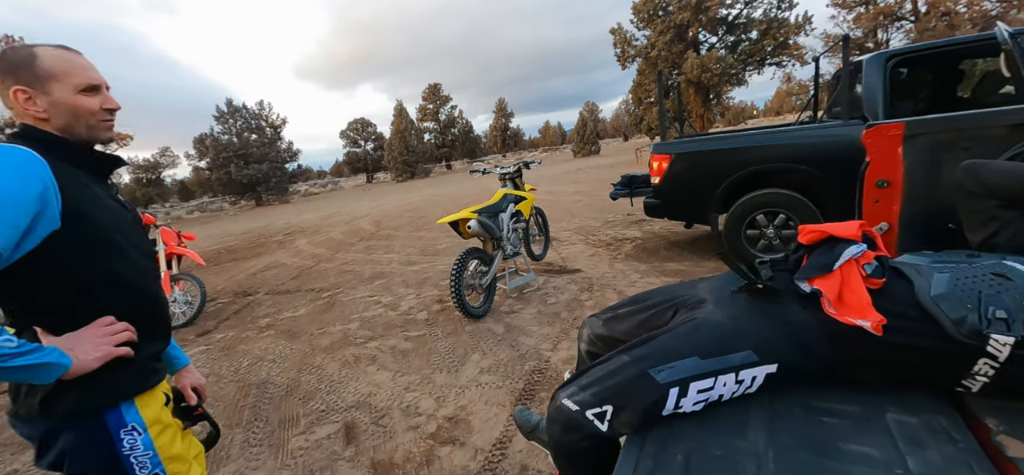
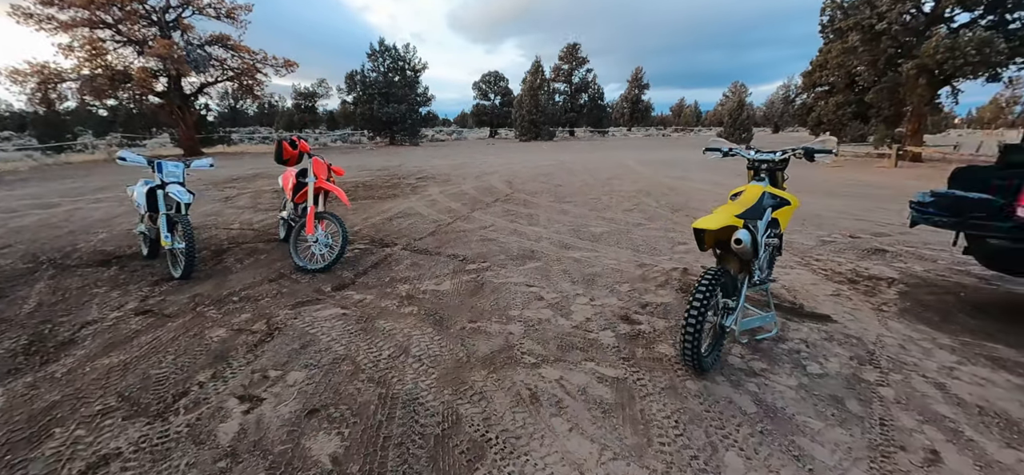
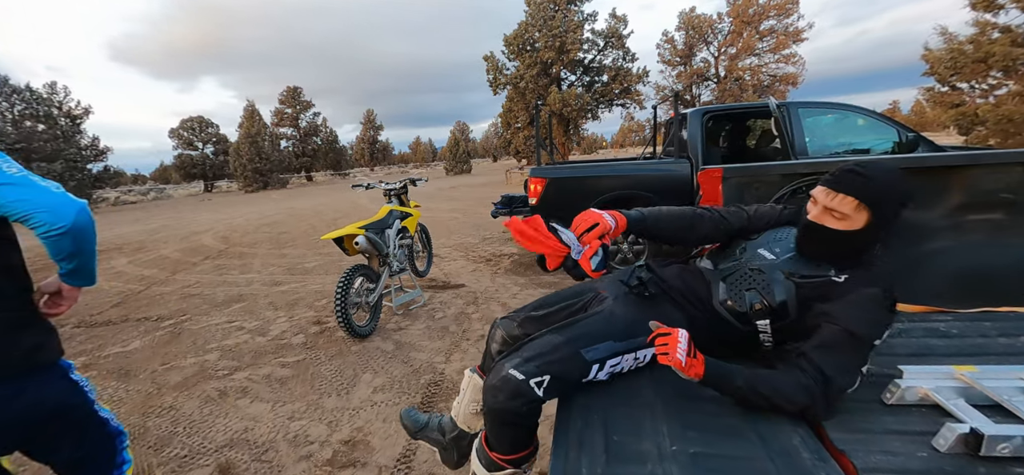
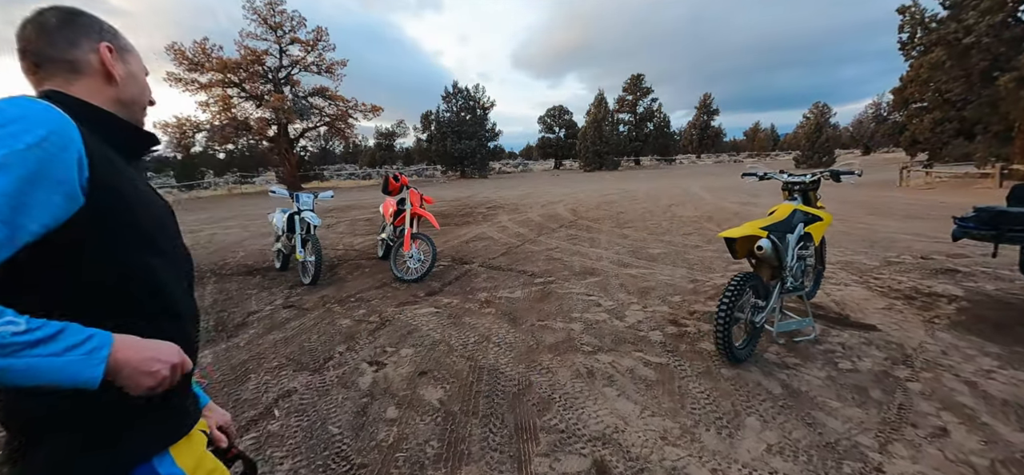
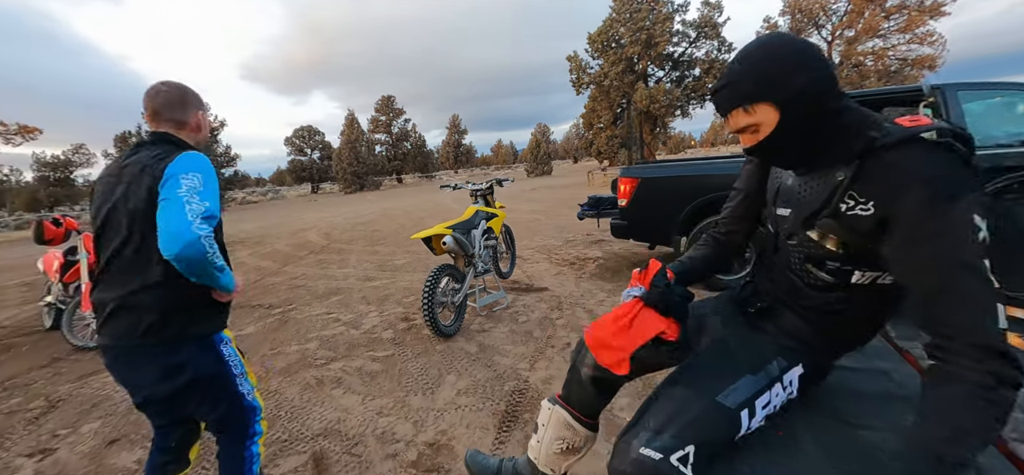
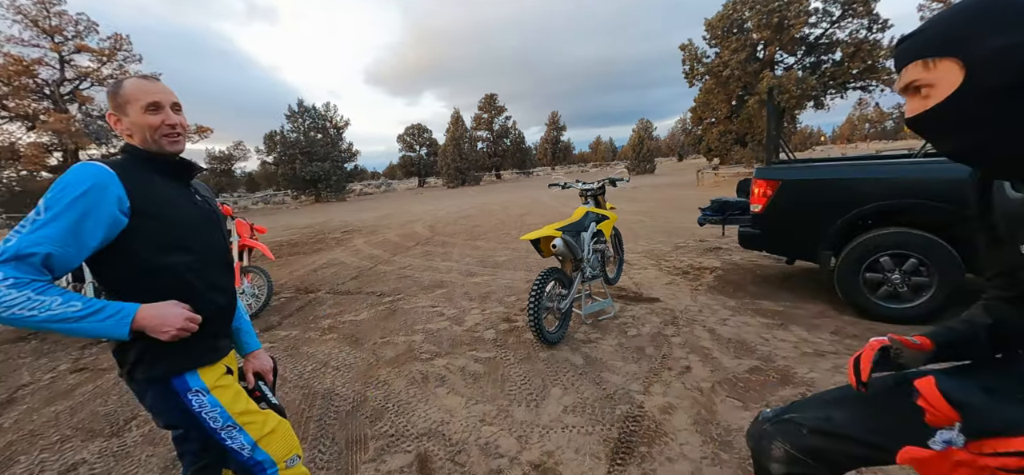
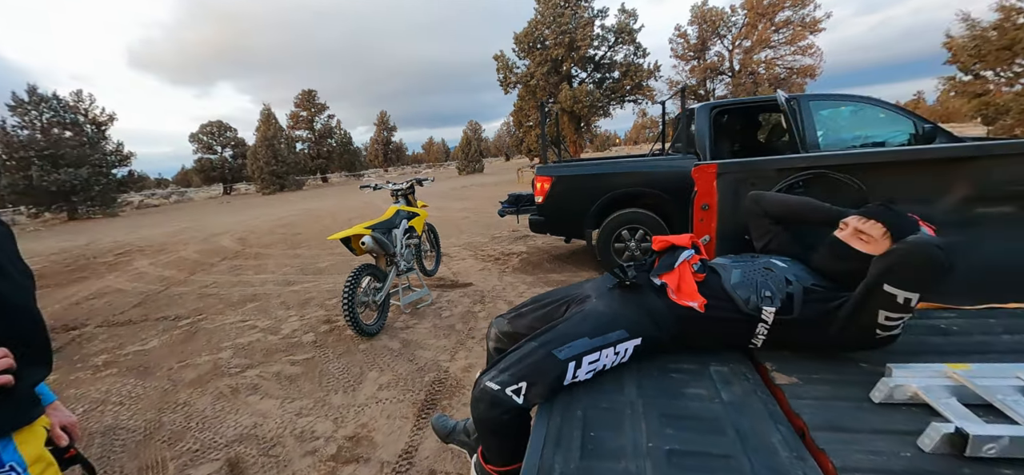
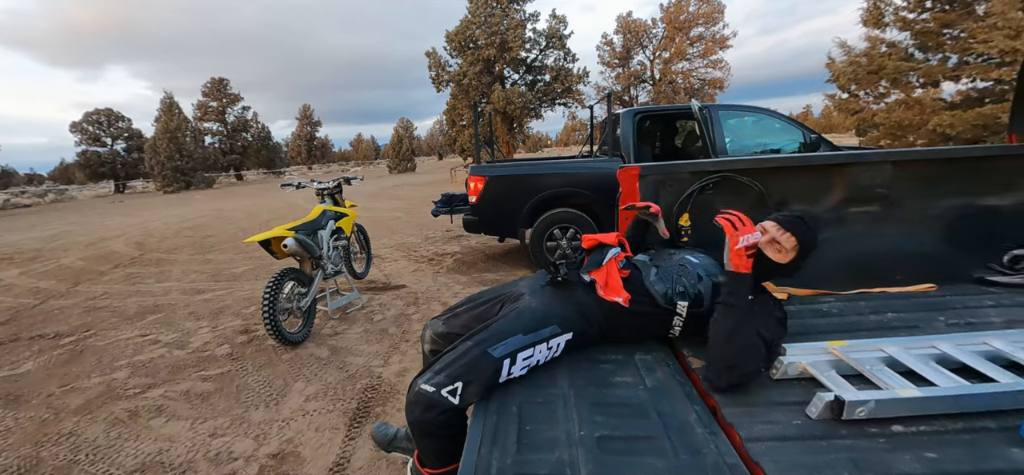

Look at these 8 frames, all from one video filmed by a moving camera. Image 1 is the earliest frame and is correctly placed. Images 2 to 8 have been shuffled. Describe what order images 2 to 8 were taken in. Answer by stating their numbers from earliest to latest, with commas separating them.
7, 8, 3, 5, 6, 4, 2
